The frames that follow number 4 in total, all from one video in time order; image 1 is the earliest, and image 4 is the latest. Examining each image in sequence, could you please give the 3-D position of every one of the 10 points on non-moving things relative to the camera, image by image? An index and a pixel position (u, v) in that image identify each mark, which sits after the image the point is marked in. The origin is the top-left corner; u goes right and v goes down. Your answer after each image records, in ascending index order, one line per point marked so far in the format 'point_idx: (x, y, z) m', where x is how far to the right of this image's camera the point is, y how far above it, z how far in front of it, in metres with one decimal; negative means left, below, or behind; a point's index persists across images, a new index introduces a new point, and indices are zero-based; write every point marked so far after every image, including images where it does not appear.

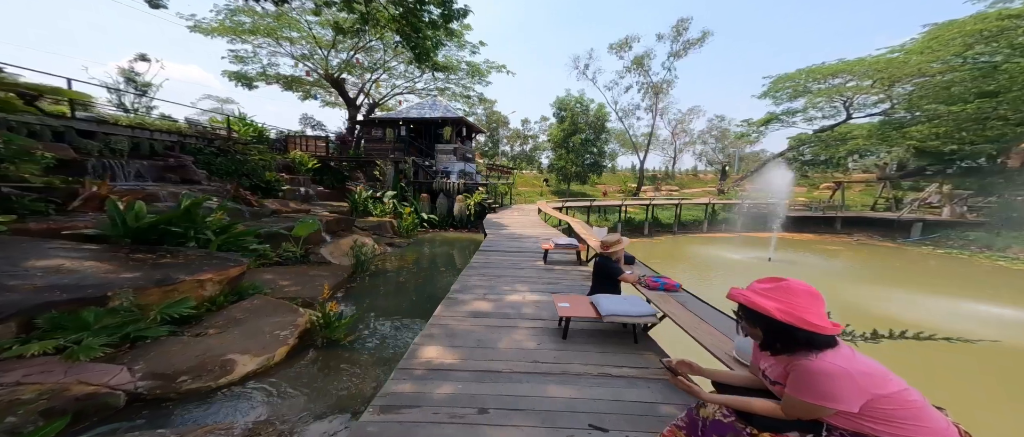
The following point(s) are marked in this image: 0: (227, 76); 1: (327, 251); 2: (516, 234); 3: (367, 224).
0: (-13.6, +6.9, +15.5) m
1: (-4.2, -0.7, +7.3) m
2: (+0.1, -0.6, +9.0) m
3: (-5.1, -0.2, +11.4) m
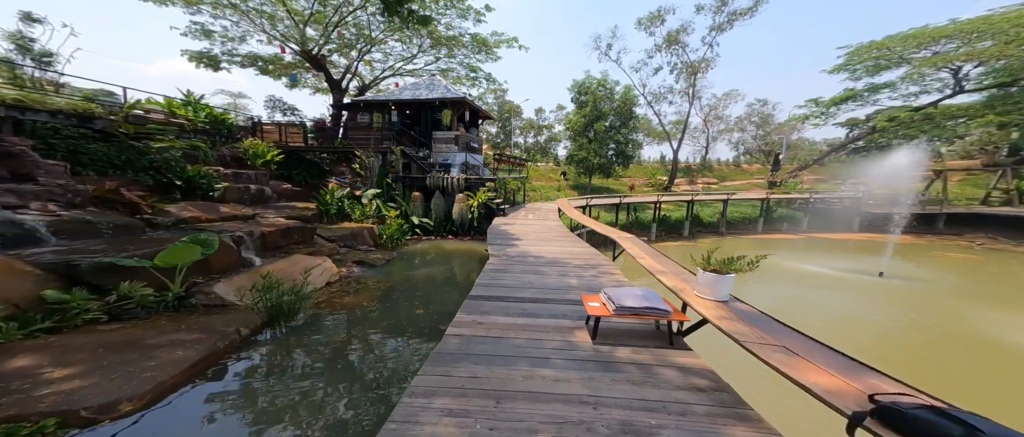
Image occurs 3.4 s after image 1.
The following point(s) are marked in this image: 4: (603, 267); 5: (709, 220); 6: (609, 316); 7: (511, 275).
0: (-13.1, +6.7, +13.1) m
1: (-4.0, -1.0, +4.5) m
2: (+0.4, -0.8, +6.0) m
3: (-4.8, -0.4, +8.7) m
4: (+1.5, -0.9, +5.3) m
5: (+10.4, -0.1, +17.1) m
6: (+0.8, -0.8, +2.7) m
7: (0.0, -0.9, +4.9) m
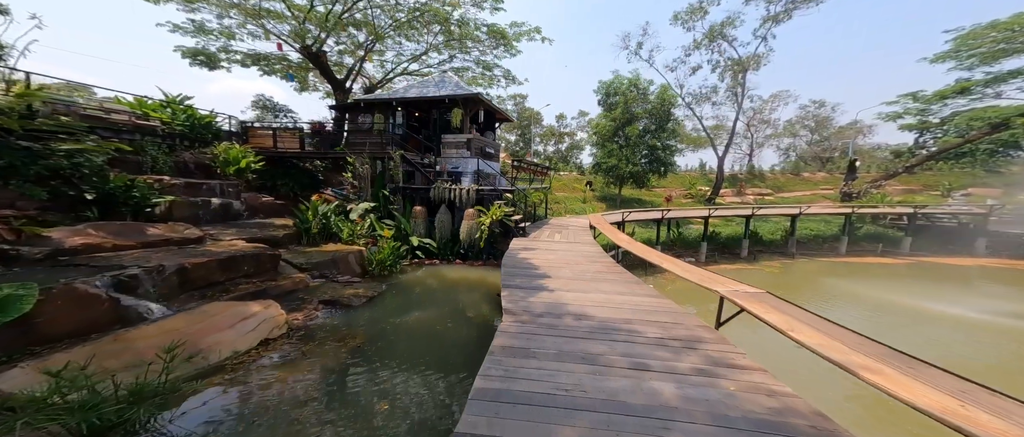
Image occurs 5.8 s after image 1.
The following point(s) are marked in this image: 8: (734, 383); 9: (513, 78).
0: (-12.3, +6.2, +12.0) m
1: (-3.8, -1.3, +2.6) m
2: (+0.7, -1.2, +3.8) m
3: (-4.3, -0.9, +6.8) m
4: (+1.8, -1.2, +3.0) m
5: (+11.4, -0.9, +14.2) m
6: (+0.9, -1.1, +0.4) m
7: (+0.2, -1.2, +2.7) m
8: (+1.7, -1.3, +2.5) m
9: (0.0, +6.9, +15.8) m
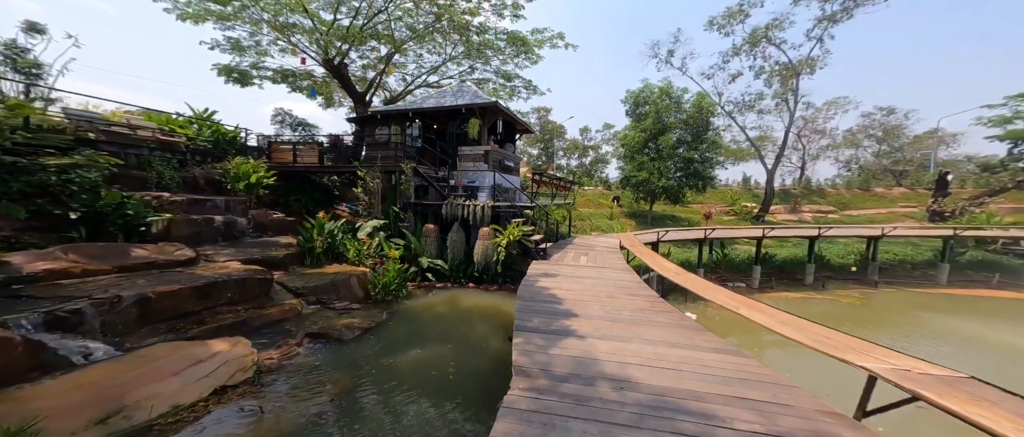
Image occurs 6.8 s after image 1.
0: (-11.3, +5.6, +12.3) m
1: (-3.9, -1.5, +1.9) m
2: (+0.7, -1.5, +2.7) m
3: (-3.9, -1.3, +6.2) m
4: (+1.7, -1.5, +1.8) m
5: (+12.4, -1.8, +12.1) m
6: (+0.6, -1.2, -0.6) m
7: (+0.1, -1.5, +1.7) m
8: (+1.6, -1.5, +1.4) m
9: (+1.3, +6.1, +15.1) m
